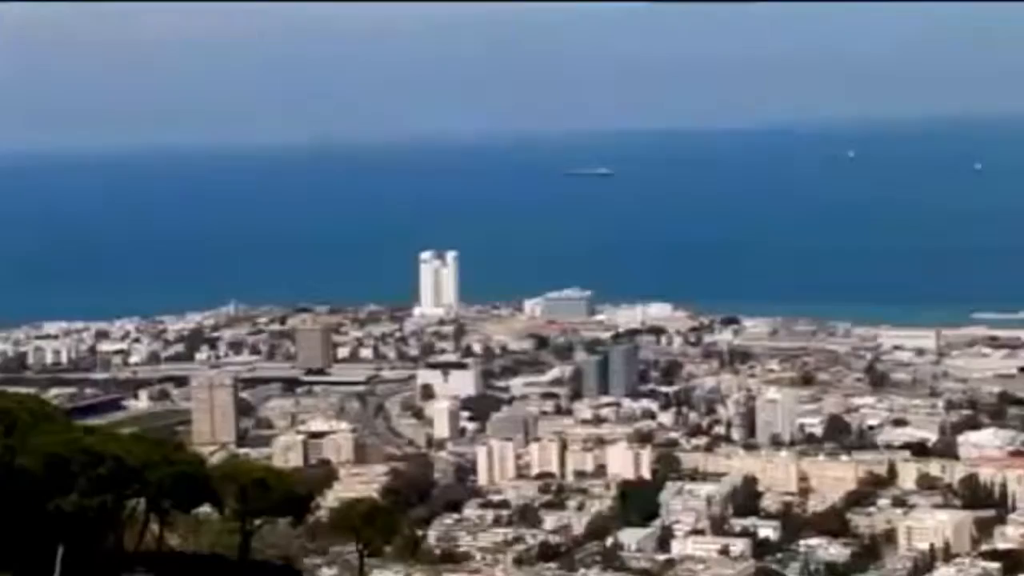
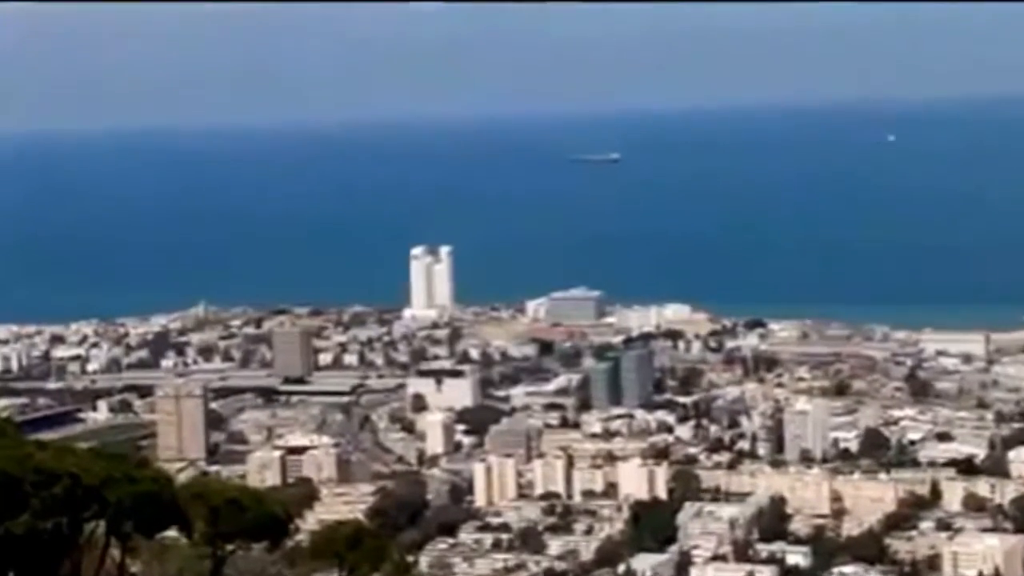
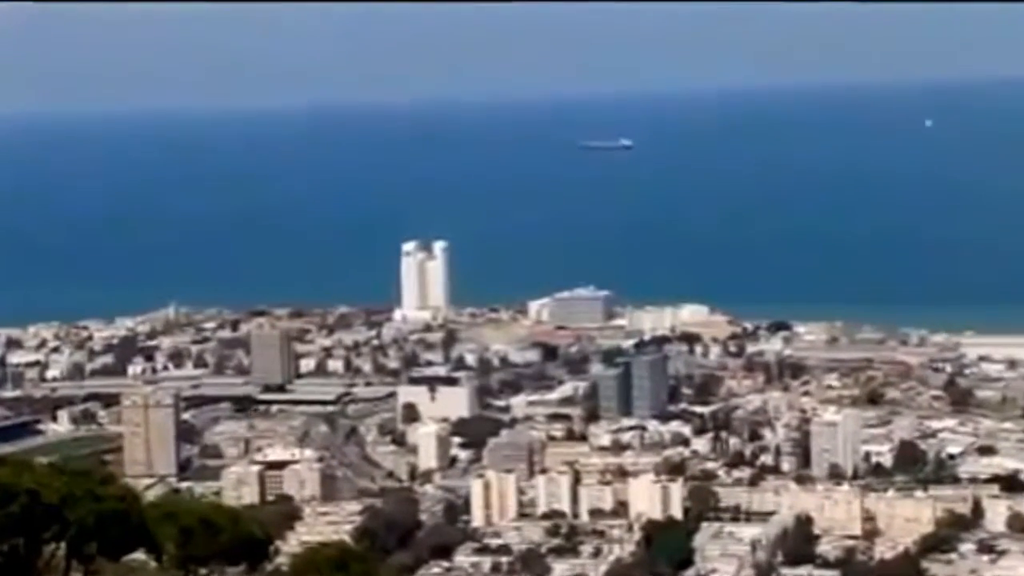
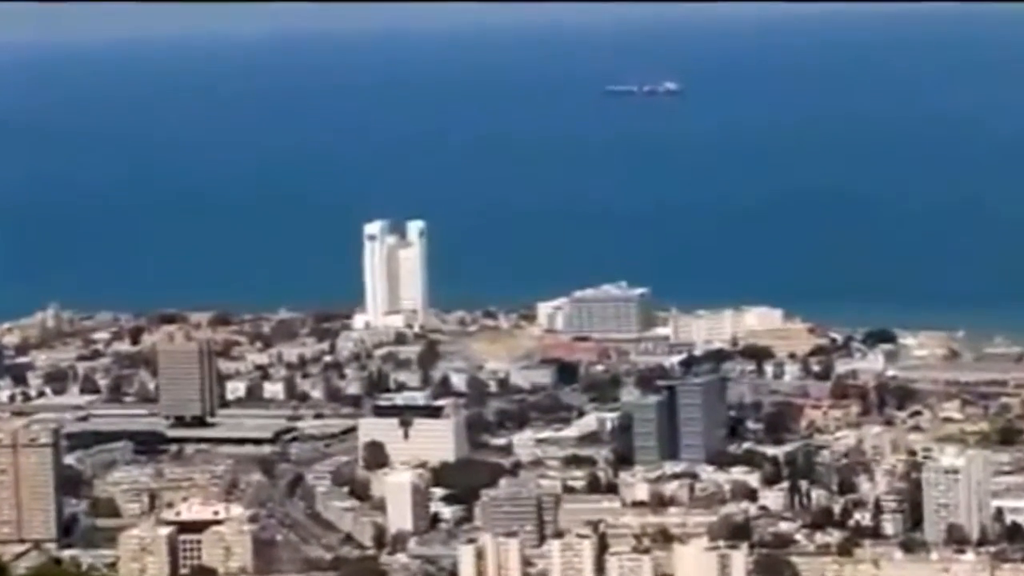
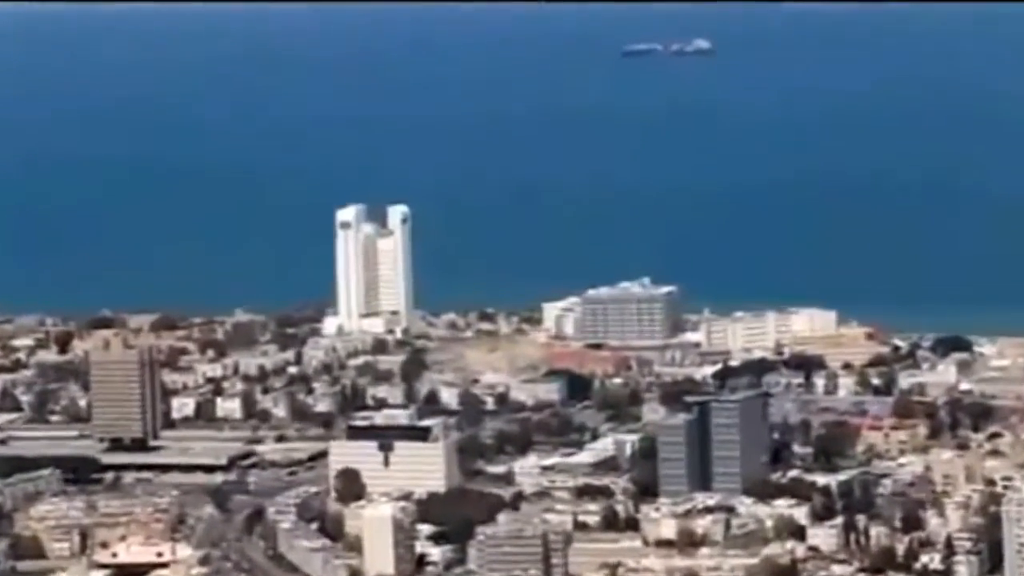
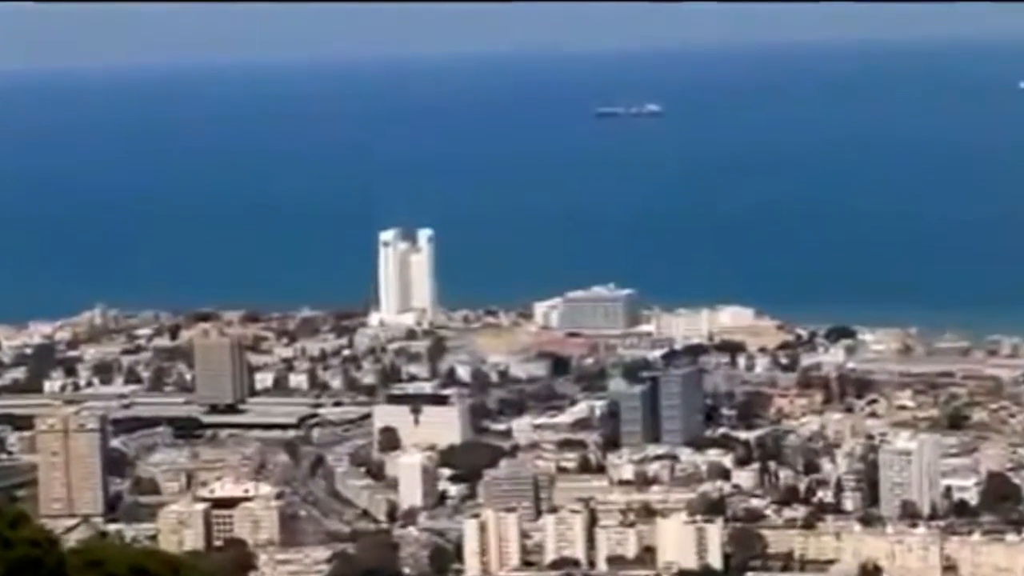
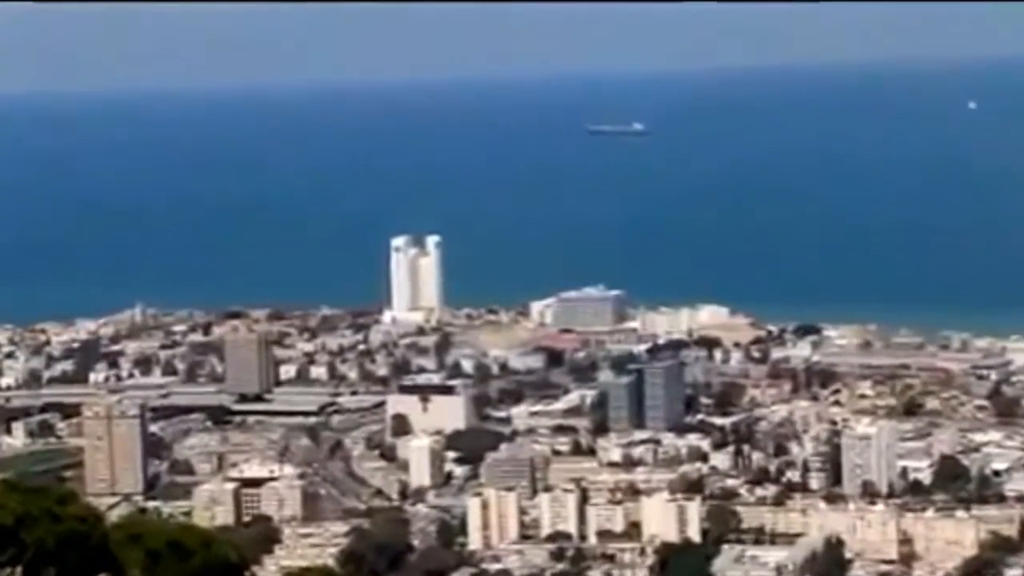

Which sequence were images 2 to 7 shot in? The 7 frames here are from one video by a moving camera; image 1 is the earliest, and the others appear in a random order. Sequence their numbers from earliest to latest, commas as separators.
2, 3, 7, 6, 4, 5
